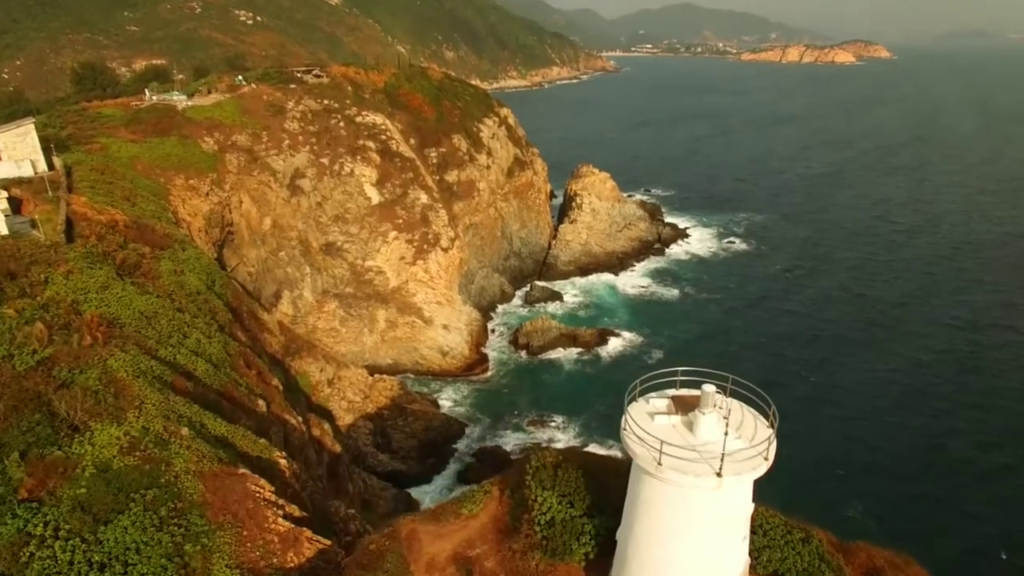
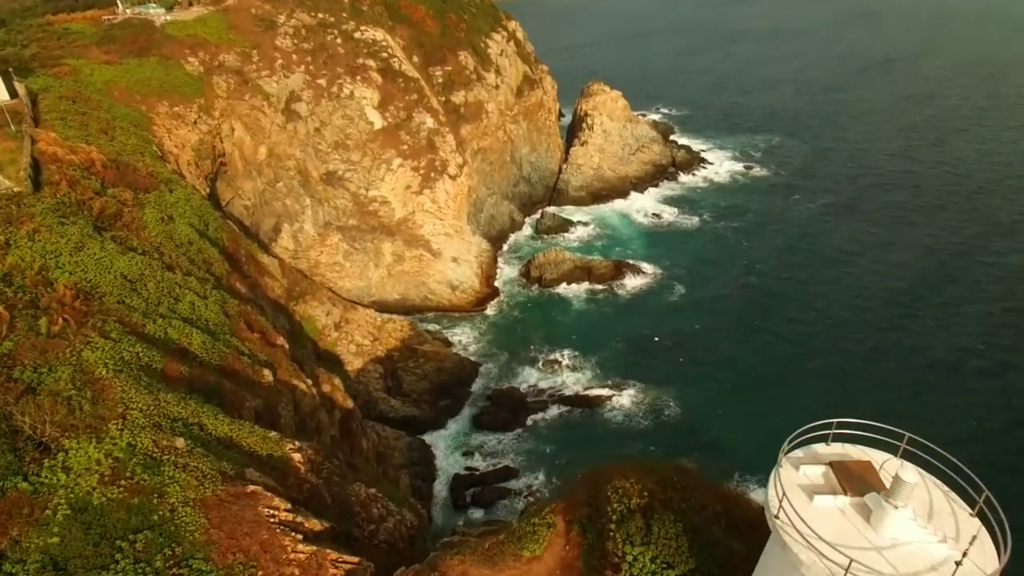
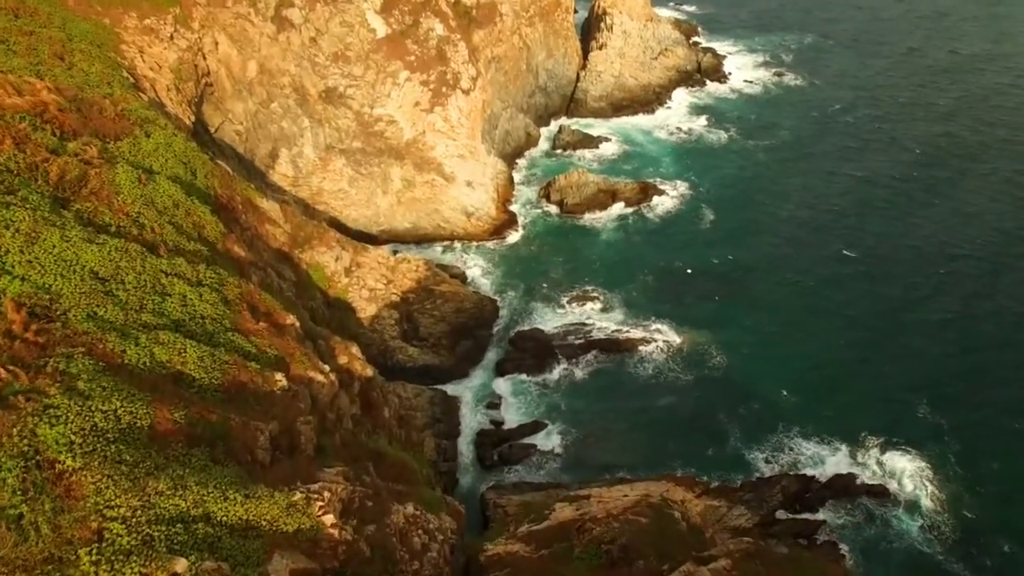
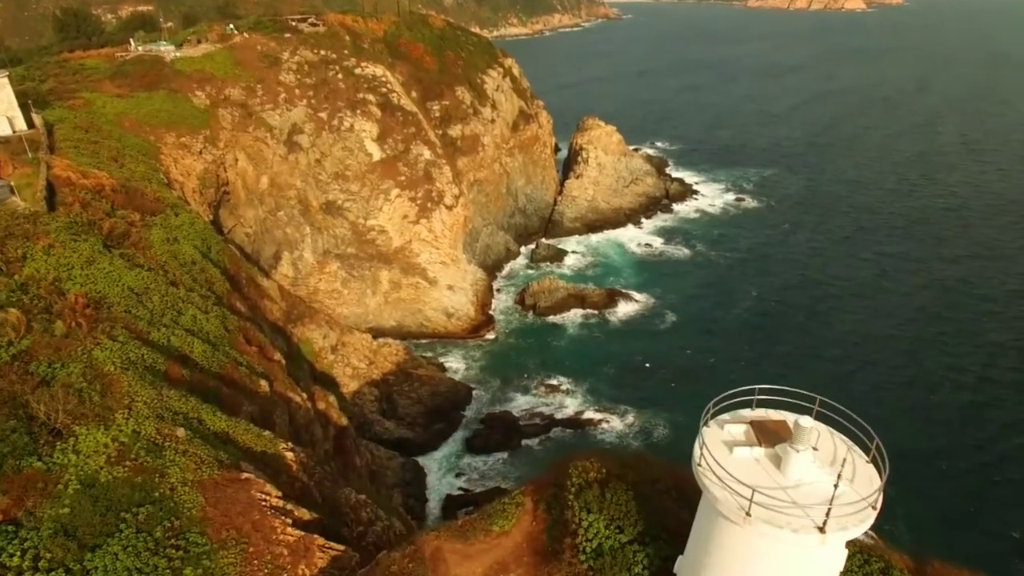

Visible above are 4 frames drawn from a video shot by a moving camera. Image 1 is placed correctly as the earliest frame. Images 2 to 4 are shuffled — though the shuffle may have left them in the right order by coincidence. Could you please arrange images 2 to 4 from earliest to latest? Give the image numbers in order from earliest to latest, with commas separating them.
4, 2, 3
